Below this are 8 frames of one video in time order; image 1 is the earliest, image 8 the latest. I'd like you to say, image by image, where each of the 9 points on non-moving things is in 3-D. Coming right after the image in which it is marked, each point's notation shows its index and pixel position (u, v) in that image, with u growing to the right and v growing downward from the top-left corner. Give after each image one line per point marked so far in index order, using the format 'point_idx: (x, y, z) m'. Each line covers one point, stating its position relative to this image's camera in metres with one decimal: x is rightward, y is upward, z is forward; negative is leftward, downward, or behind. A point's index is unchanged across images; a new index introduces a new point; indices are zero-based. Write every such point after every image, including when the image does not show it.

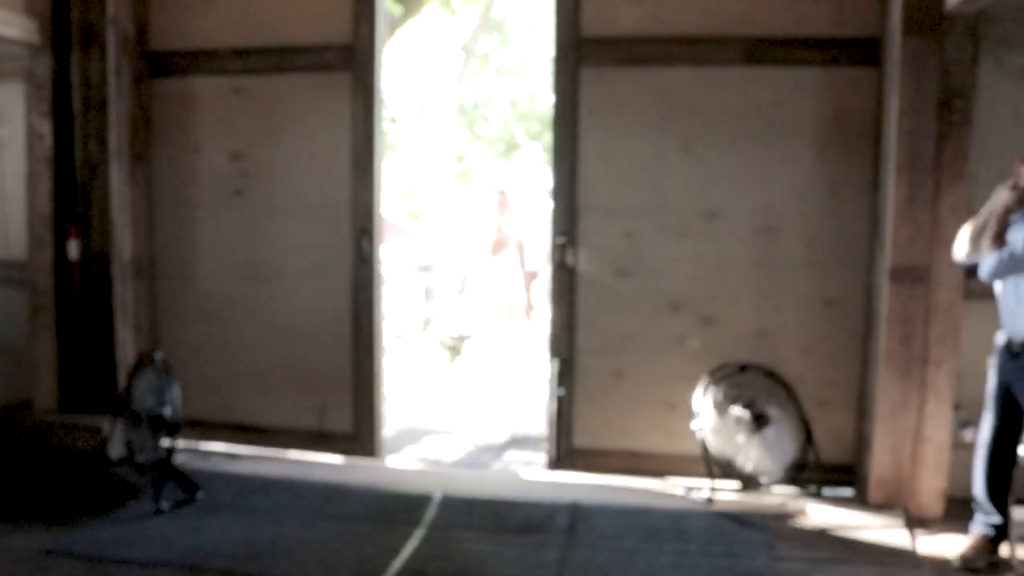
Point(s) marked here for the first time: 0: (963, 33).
0: (+1.7, +0.9, +3.8) m
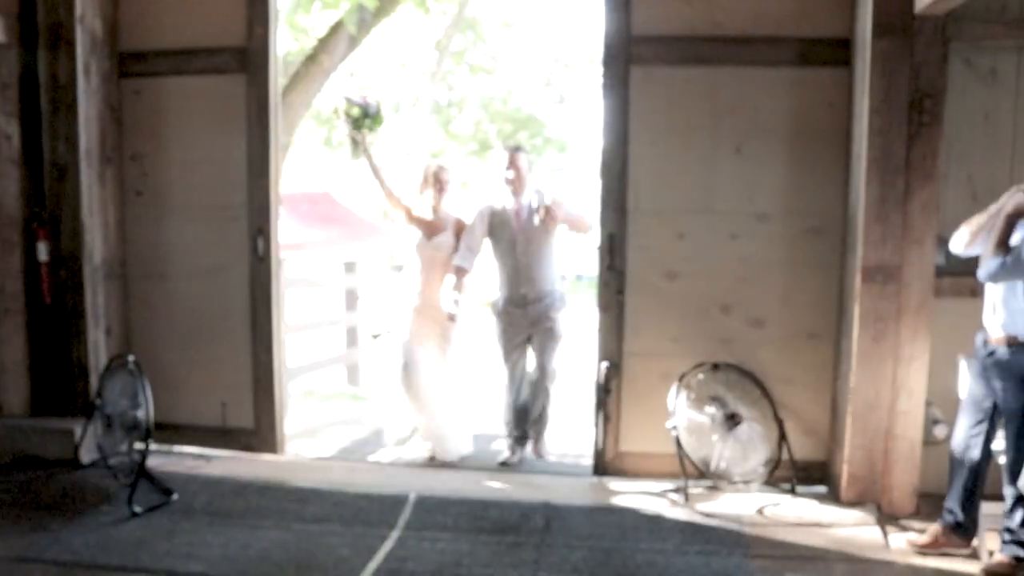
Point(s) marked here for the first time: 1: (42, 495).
0: (+1.5, +0.9, +3.7) m
1: (-1.9, -0.9, +4.2) m
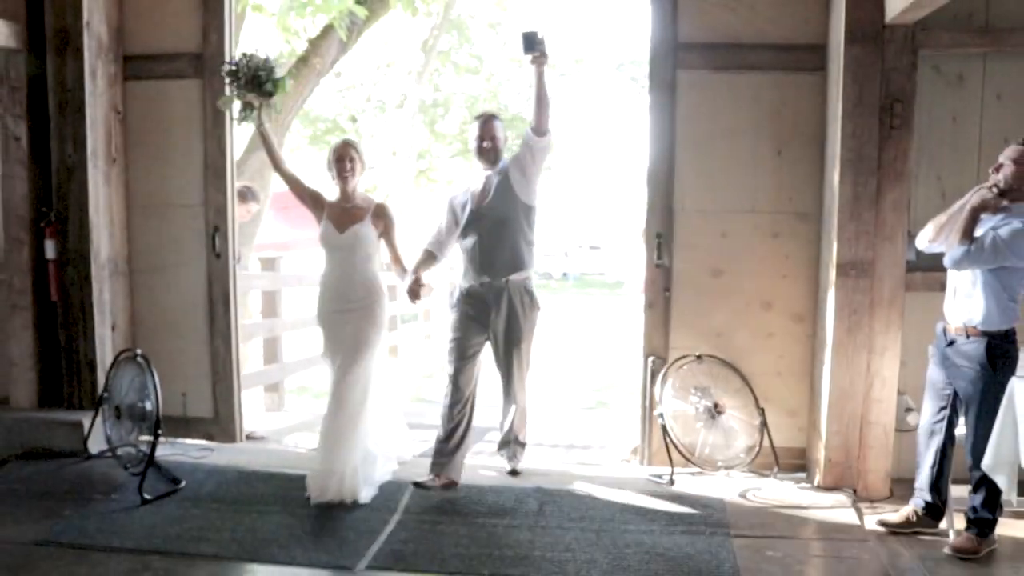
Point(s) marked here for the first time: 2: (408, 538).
0: (+1.5, +0.9, +3.9) m
1: (-2.0, -0.8, +4.3) m
2: (-0.4, -0.9, +3.7) m
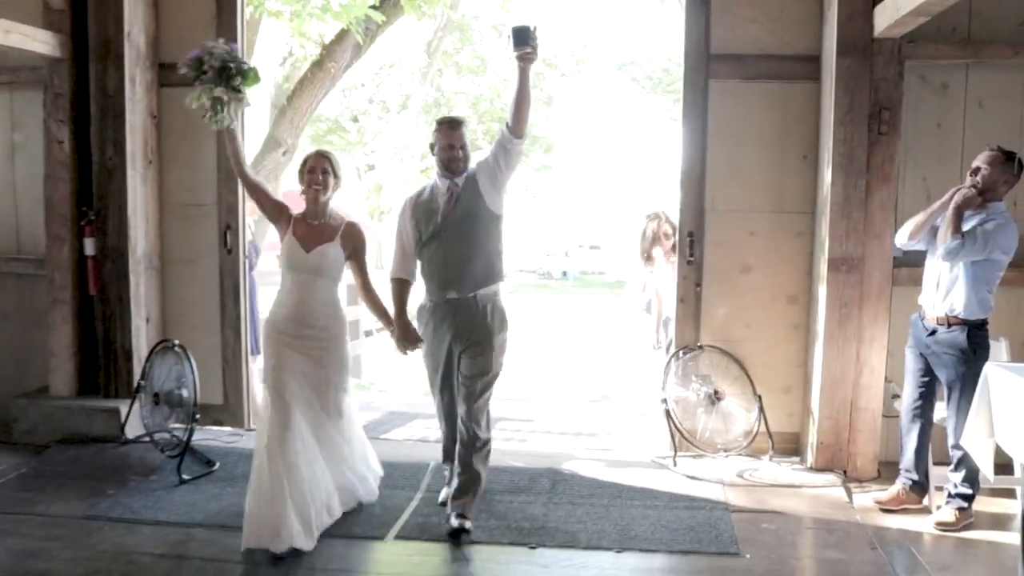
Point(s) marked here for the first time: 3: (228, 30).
0: (+1.6, +1.0, +4.2) m
1: (-1.9, -0.8, +4.6) m
2: (-0.3, -0.9, +3.9) m
3: (-1.4, +1.3, +5.0) m
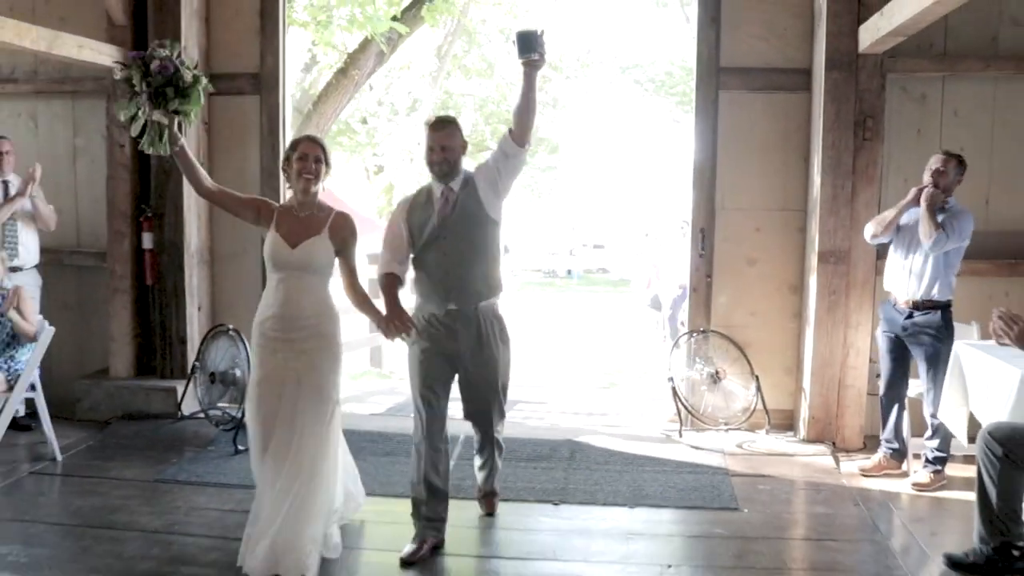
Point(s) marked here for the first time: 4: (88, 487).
0: (+1.7, +1.0, +4.7) m
1: (-1.8, -0.8, +5.1) m
2: (-0.2, -0.8, +4.4) m
3: (-1.3, +1.3, +5.5) m
4: (-1.9, -0.9, +4.4) m
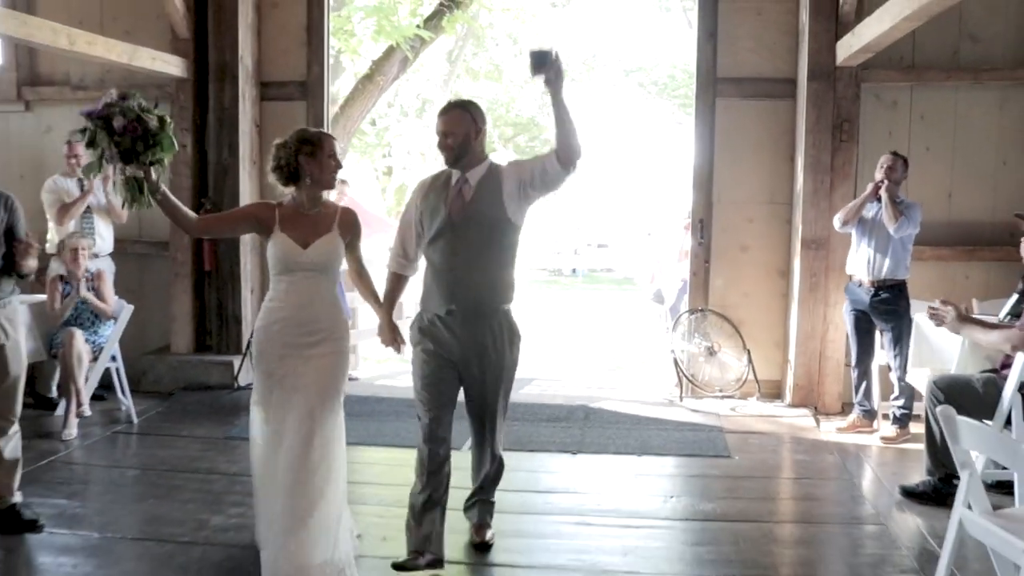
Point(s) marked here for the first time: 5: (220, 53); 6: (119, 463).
0: (+1.8, +1.1, +5.3) m
1: (-1.7, -0.7, +5.8) m
2: (-0.1, -0.7, +5.1) m
3: (-1.2, +1.4, +6.2) m
4: (-1.8, -0.8, +5.1) m
5: (-1.8, +1.4, +6.1) m
6: (-1.8, -0.8, +4.7) m
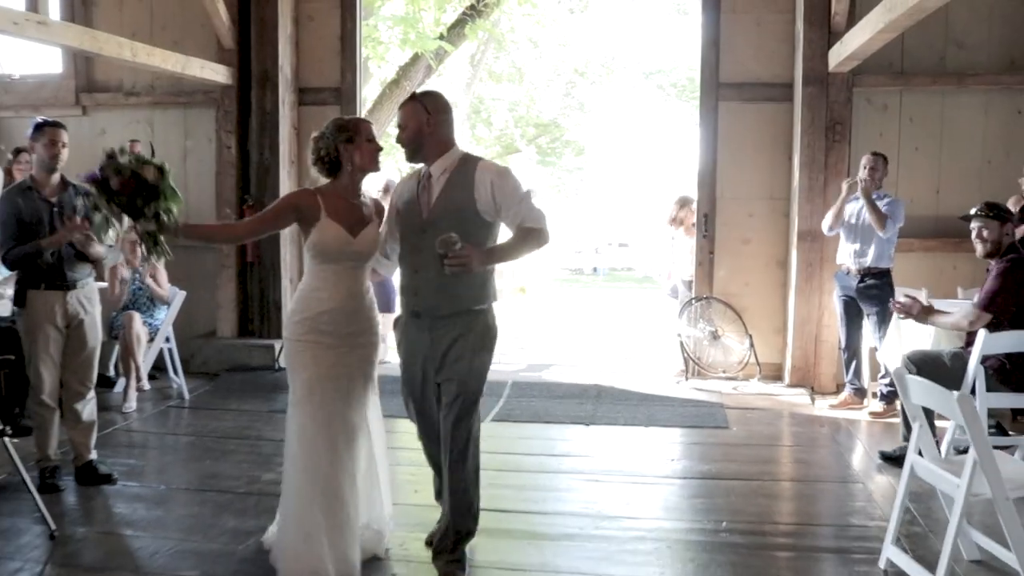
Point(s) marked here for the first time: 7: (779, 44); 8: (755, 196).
0: (+1.9, +1.2, +5.8) m
1: (-1.6, -0.6, +6.3) m
2: (0.0, -0.7, +5.6) m
3: (-1.1, +1.5, +6.7) m
4: (-1.6, -0.7, +5.6) m
5: (-1.7, +1.5, +6.6) m
6: (-1.8, -0.7, +5.3) m
7: (+1.6, +1.5, +6.1) m
8: (+1.5, +0.6, +6.2) m
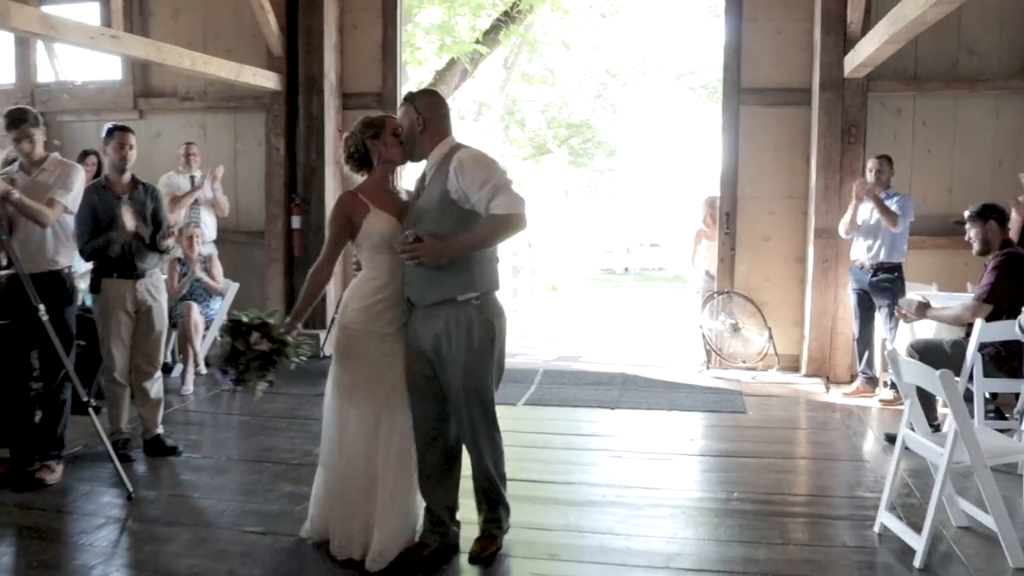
0: (+2.1, +1.2, +6.1) m
1: (-1.4, -0.6, +6.7) m
2: (+0.2, -0.6, +6.0) m
3: (-0.8, +1.5, +7.1) m
4: (-1.5, -0.7, +6.1) m
5: (-1.4, +1.5, +7.1) m
6: (-1.6, -0.7, +5.7) m
7: (+1.8, +1.5, +6.4) m
8: (+1.7, +0.6, +6.5) m
